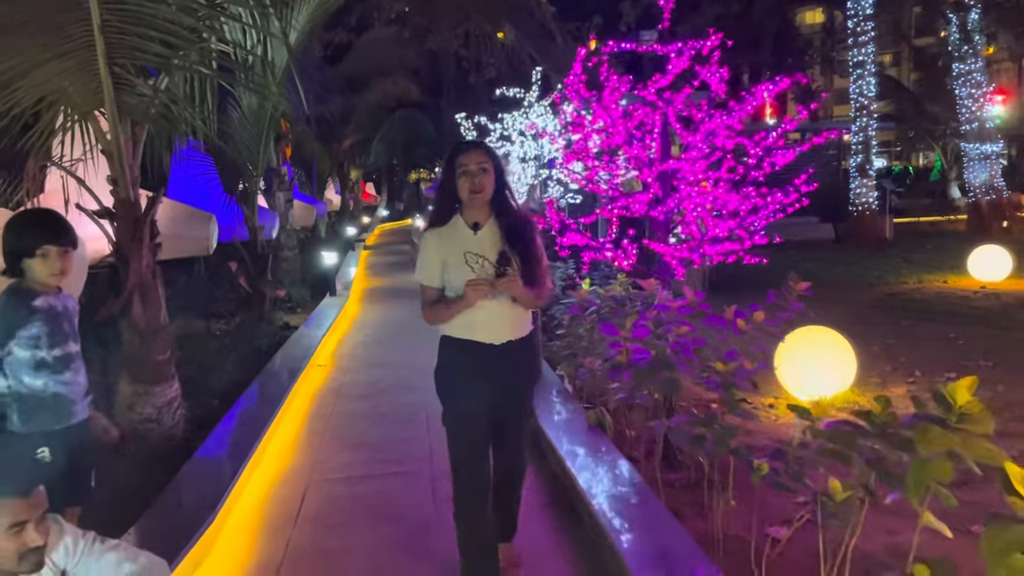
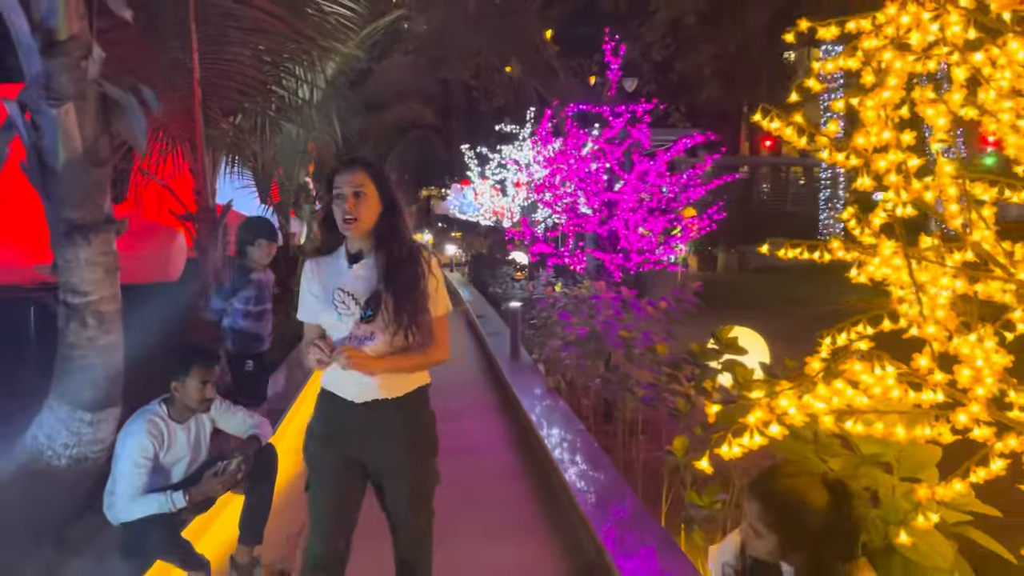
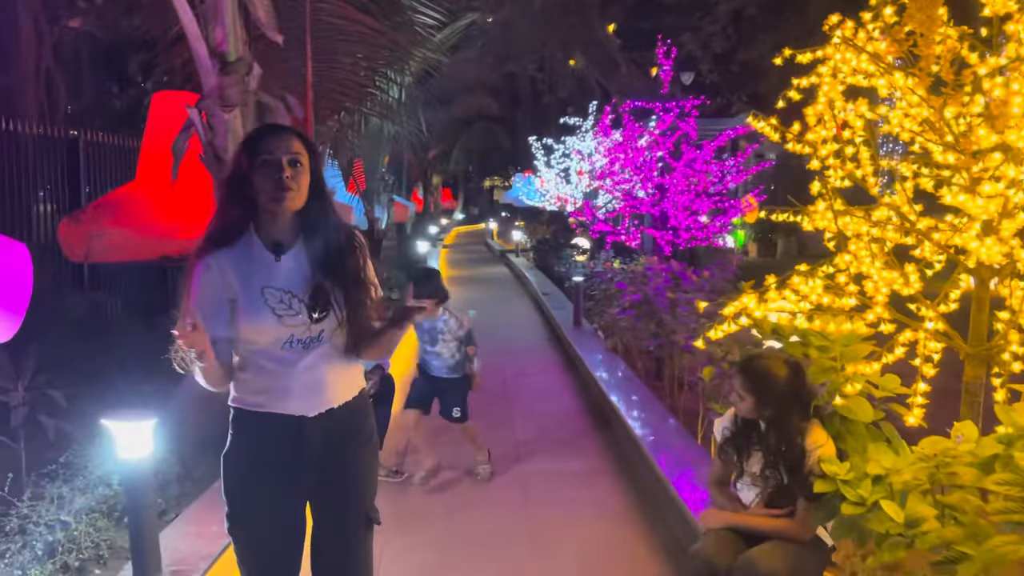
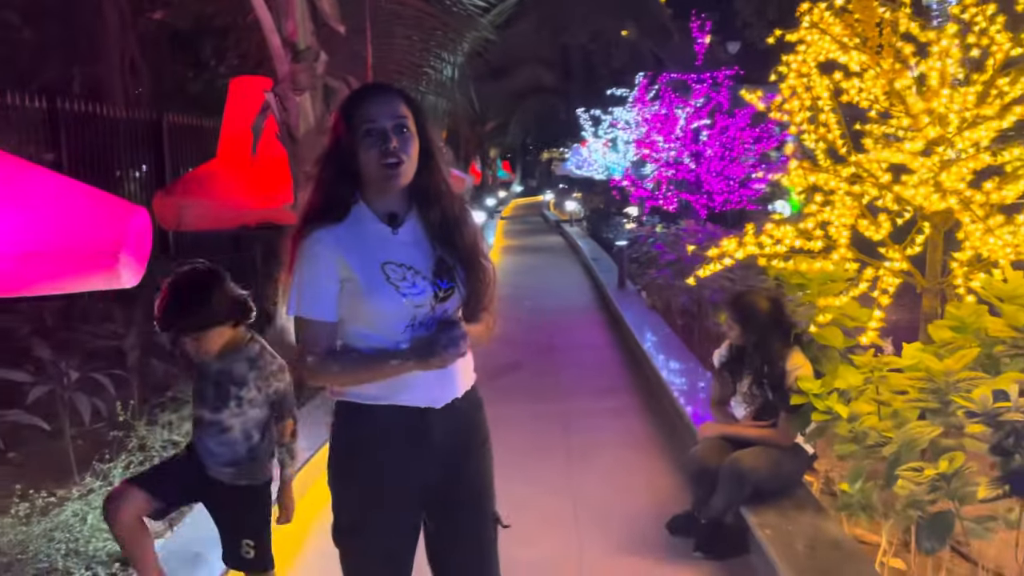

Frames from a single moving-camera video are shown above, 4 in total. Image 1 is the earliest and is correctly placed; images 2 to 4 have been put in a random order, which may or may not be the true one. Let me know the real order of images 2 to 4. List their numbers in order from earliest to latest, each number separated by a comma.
2, 3, 4
